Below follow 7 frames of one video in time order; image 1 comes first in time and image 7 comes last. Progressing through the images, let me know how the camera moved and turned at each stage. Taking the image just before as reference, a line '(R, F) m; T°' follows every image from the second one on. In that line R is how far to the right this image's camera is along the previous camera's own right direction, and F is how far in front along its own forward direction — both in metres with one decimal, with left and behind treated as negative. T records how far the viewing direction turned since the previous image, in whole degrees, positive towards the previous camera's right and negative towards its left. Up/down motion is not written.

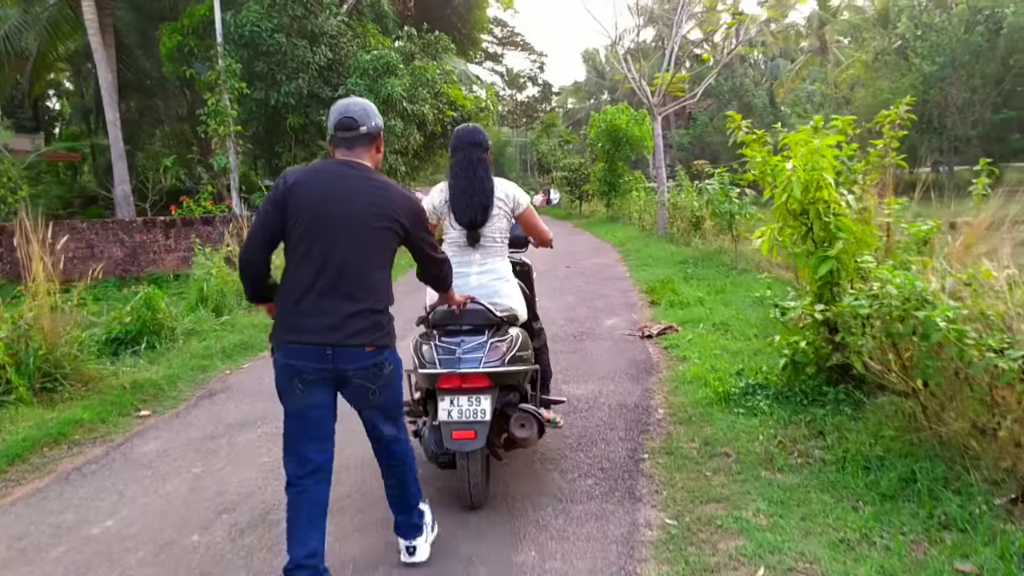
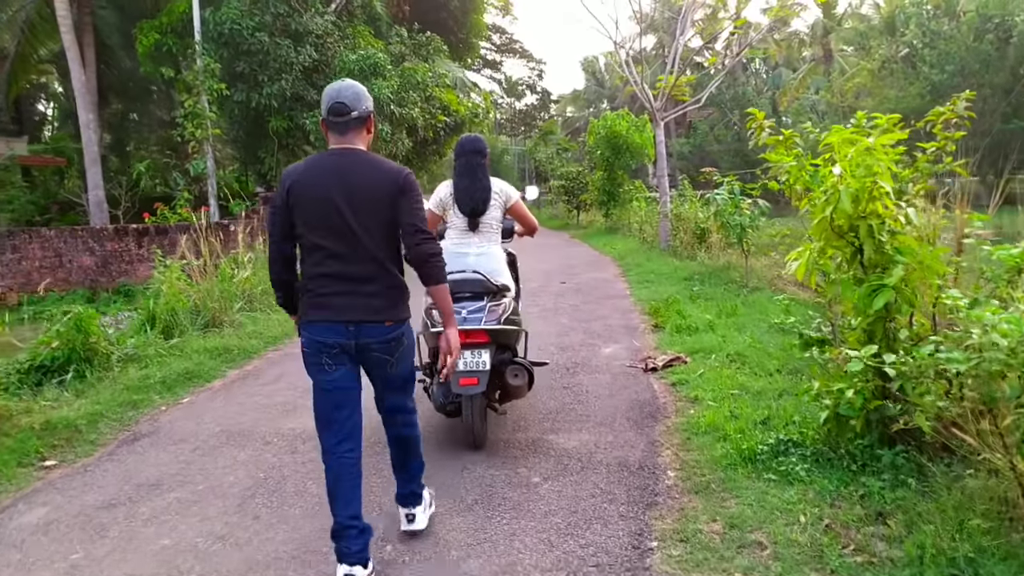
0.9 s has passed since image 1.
(+0.1, +1.0) m; 0°
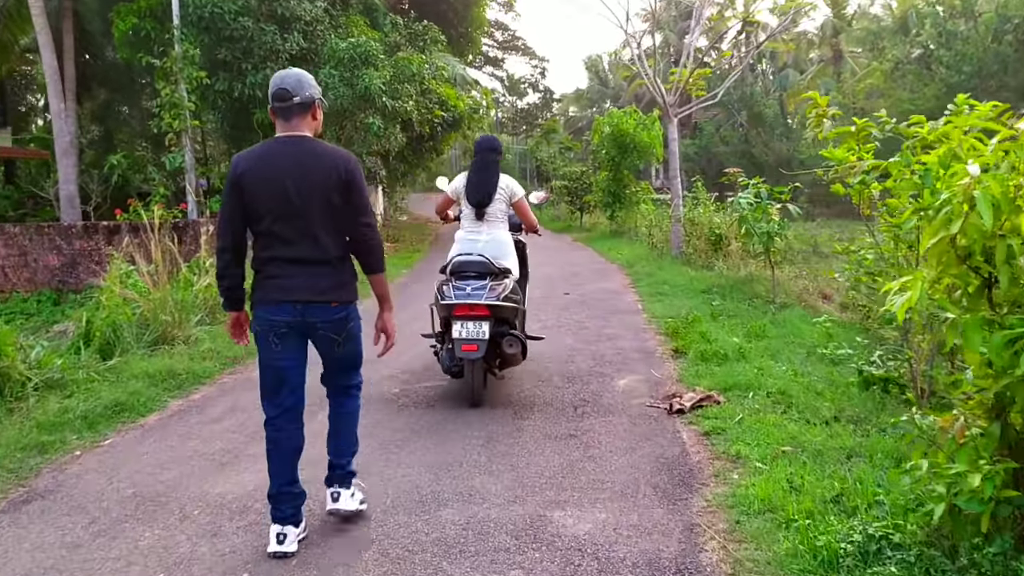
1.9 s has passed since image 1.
(0.0, +1.2) m; 0°
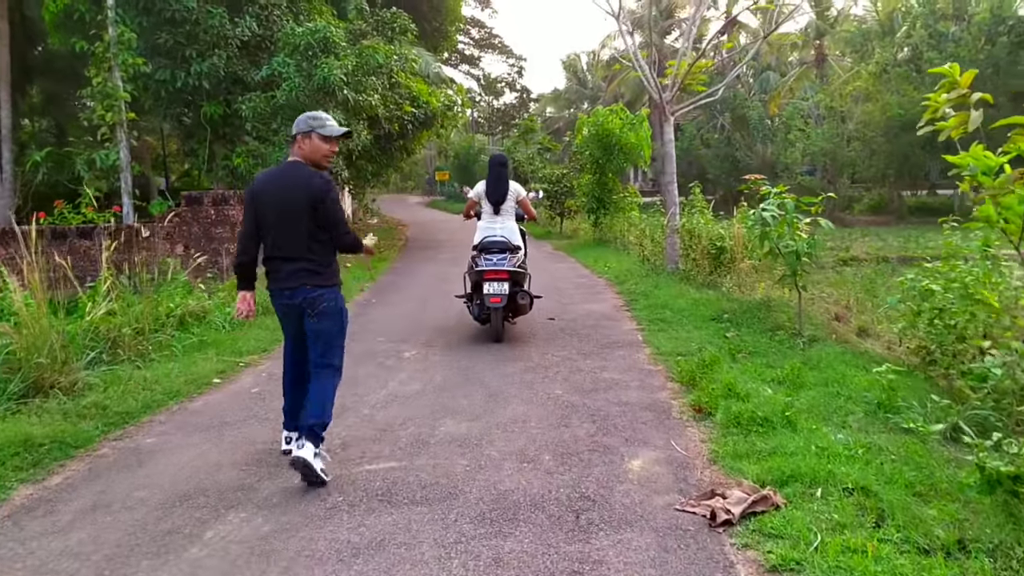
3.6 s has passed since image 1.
(0.0, +1.6) m; +2°
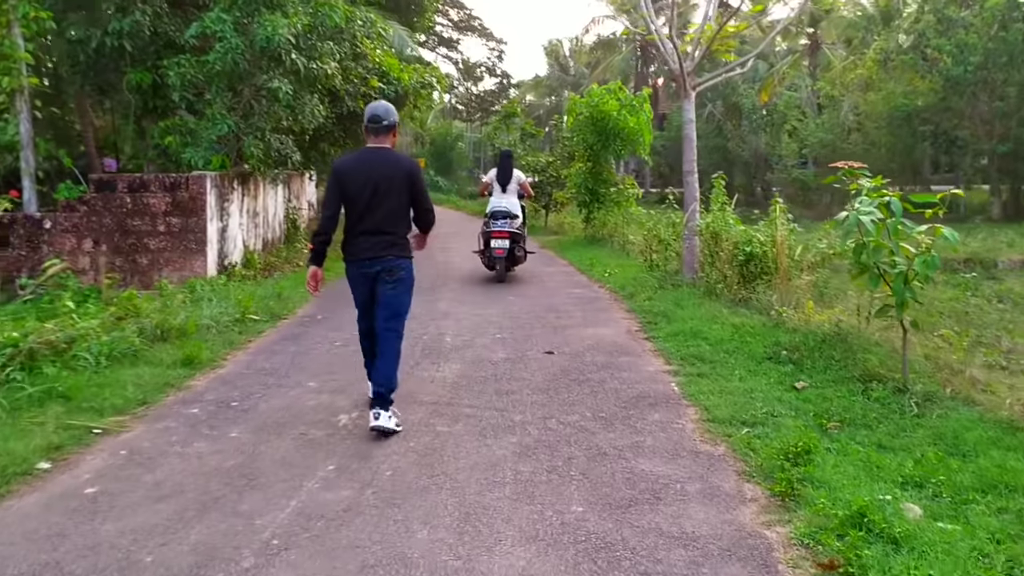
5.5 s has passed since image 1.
(-0.1, +2.4) m; +2°
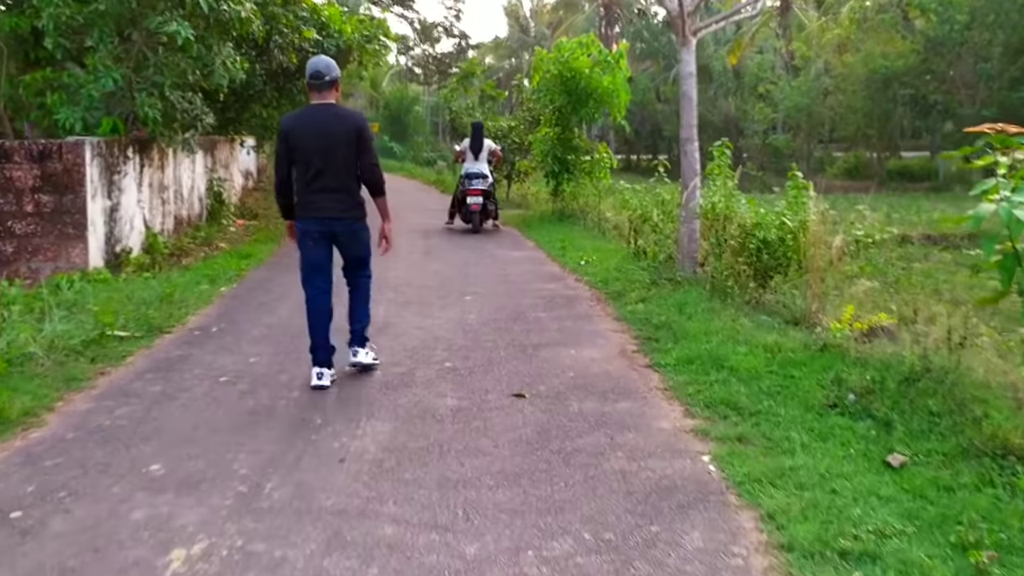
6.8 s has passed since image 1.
(0.0, +2.0) m; +3°
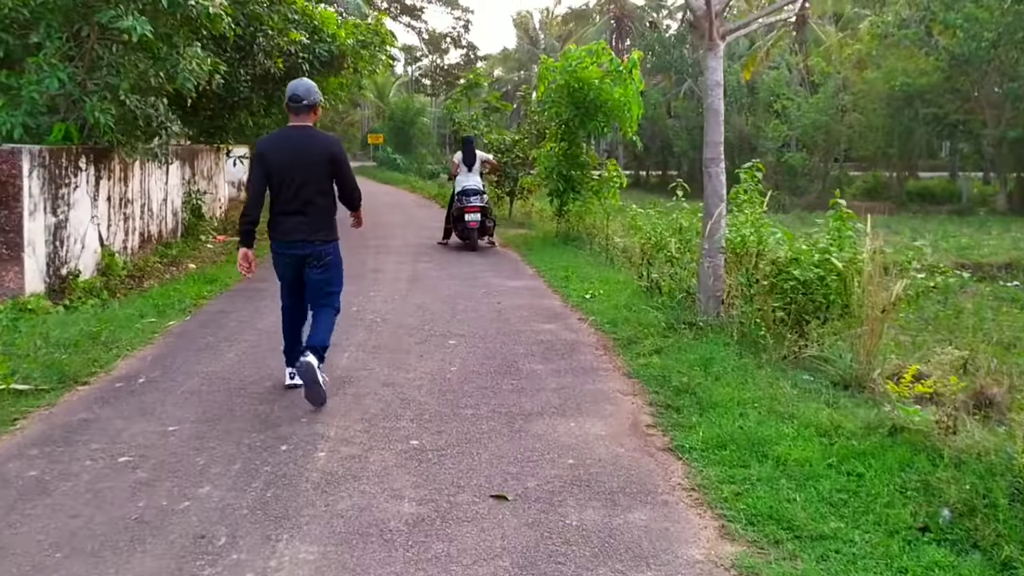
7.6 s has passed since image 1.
(+0.1, +1.2) m; 0°
